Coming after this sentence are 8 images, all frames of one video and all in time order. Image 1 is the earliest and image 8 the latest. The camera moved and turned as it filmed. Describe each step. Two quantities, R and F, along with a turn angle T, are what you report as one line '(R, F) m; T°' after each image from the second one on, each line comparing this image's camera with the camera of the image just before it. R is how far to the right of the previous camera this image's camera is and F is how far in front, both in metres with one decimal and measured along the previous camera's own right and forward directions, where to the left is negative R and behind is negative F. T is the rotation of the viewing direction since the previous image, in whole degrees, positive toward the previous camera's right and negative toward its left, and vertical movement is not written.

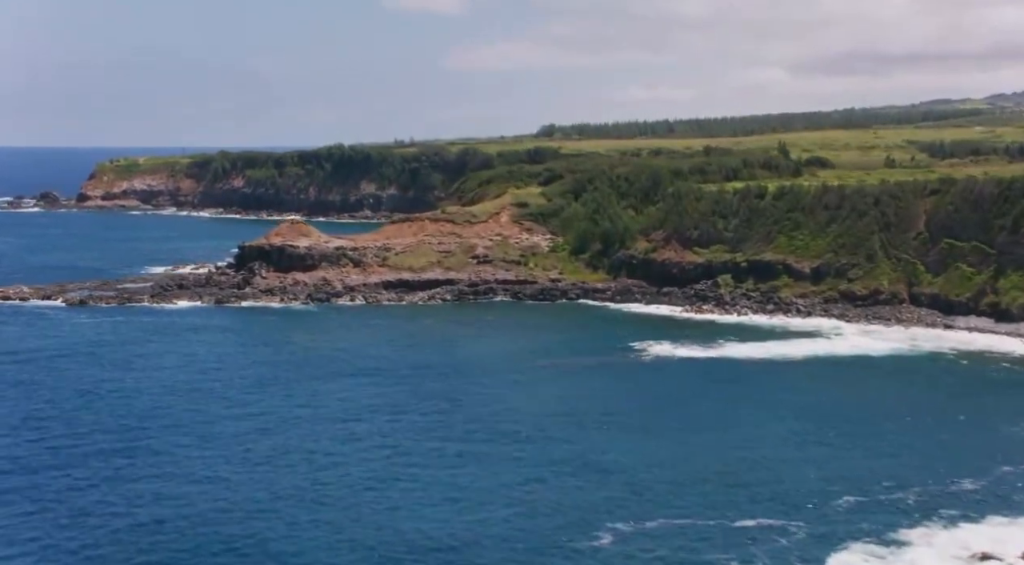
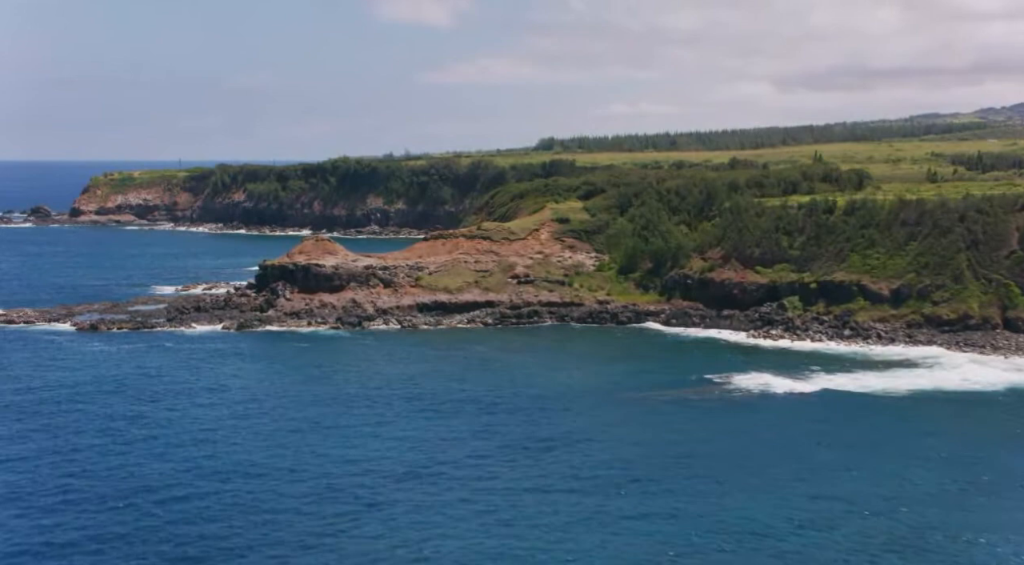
(-4.2, +6.8) m; +1°
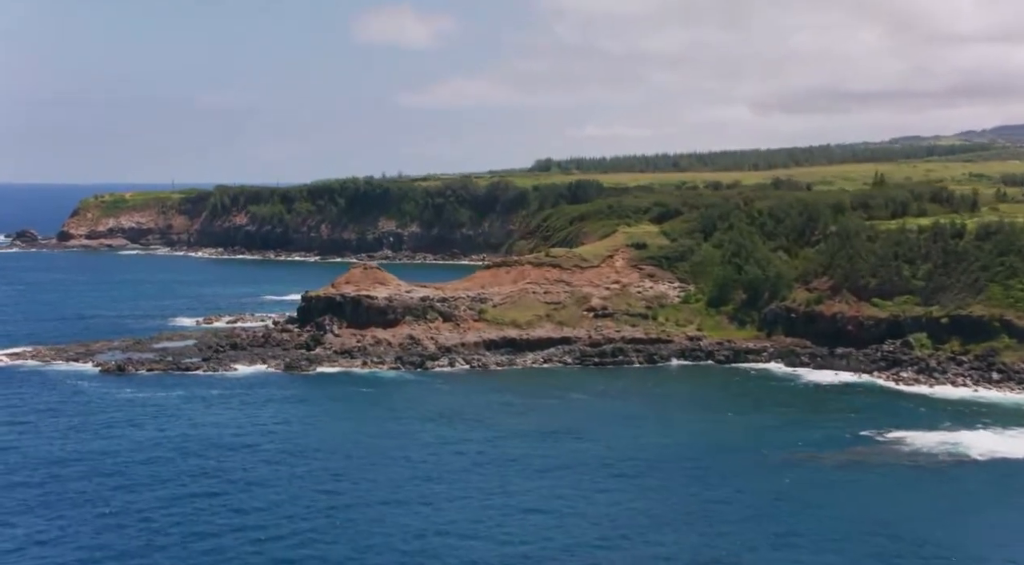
(-6.6, +10.0) m; +1°
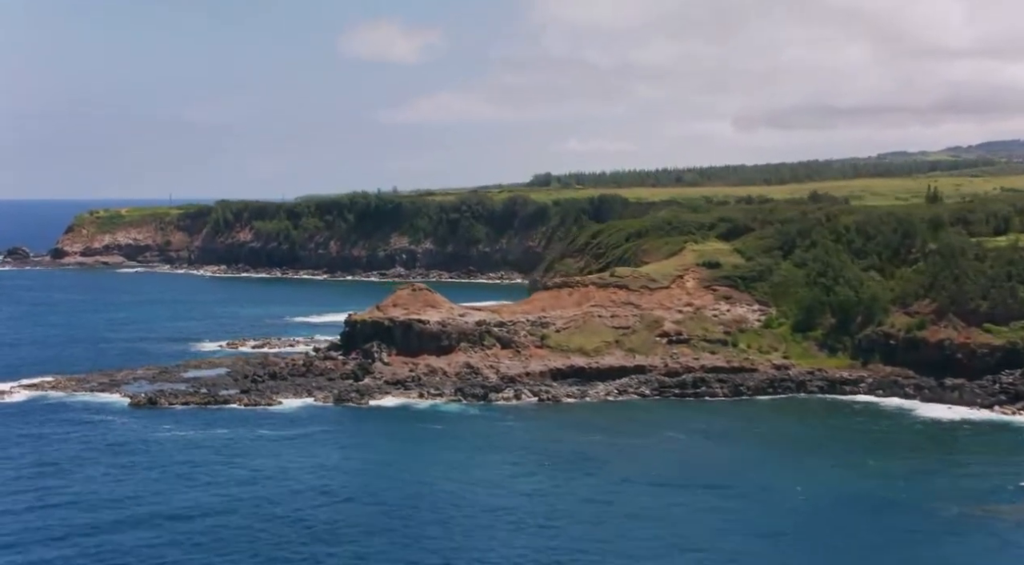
(-5.0, +7.1) m; +1°
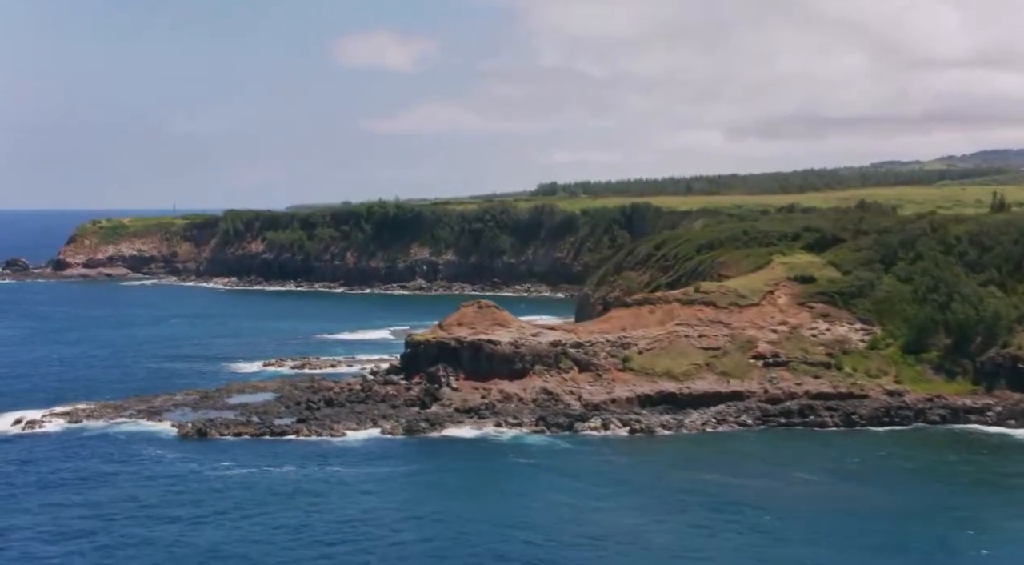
(-5.1, +6.9) m; 0°
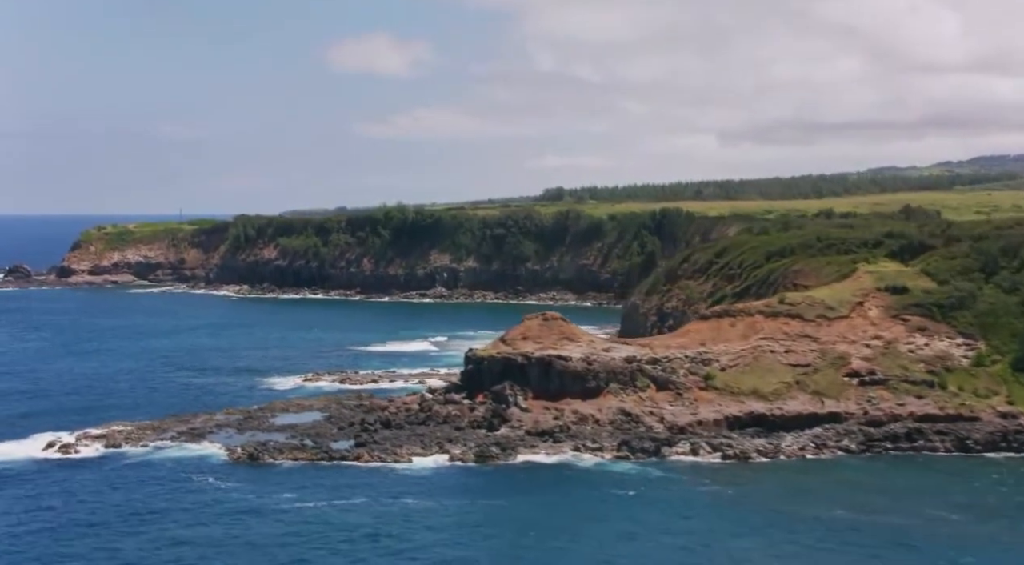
(-4.1, +5.5) m; 0°
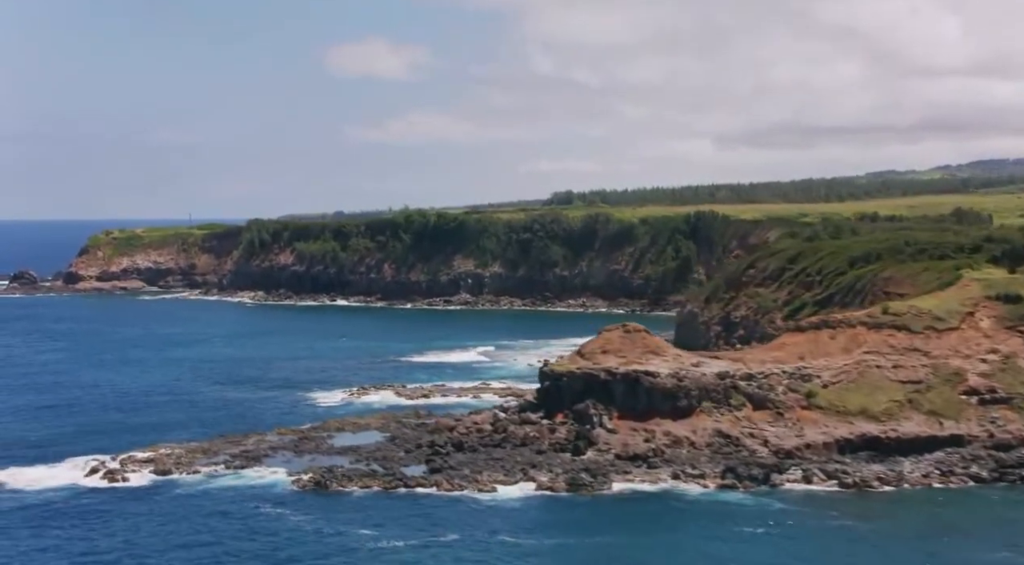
(-4.2, +5.6) m; 0°
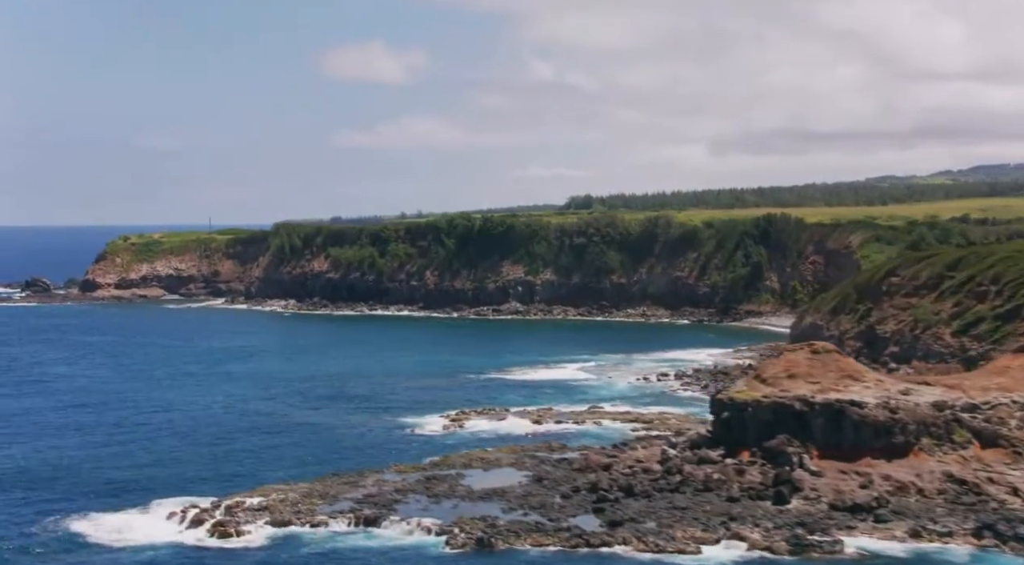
(-7.6, +10.0) m; 0°
